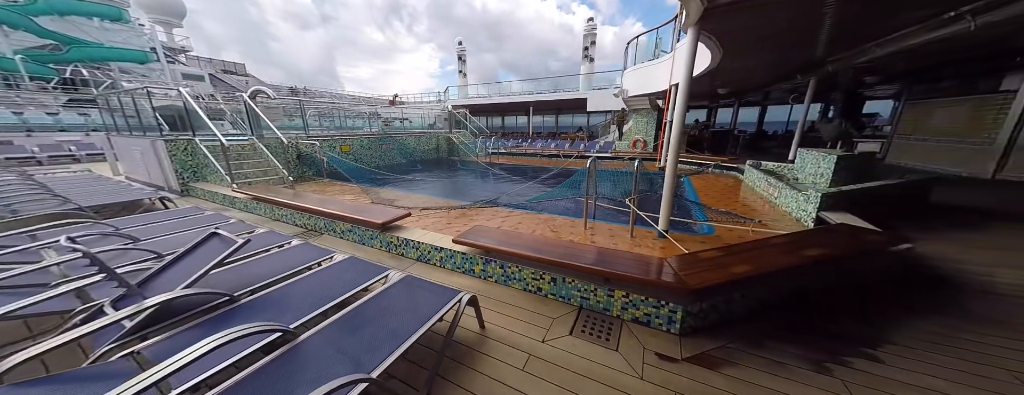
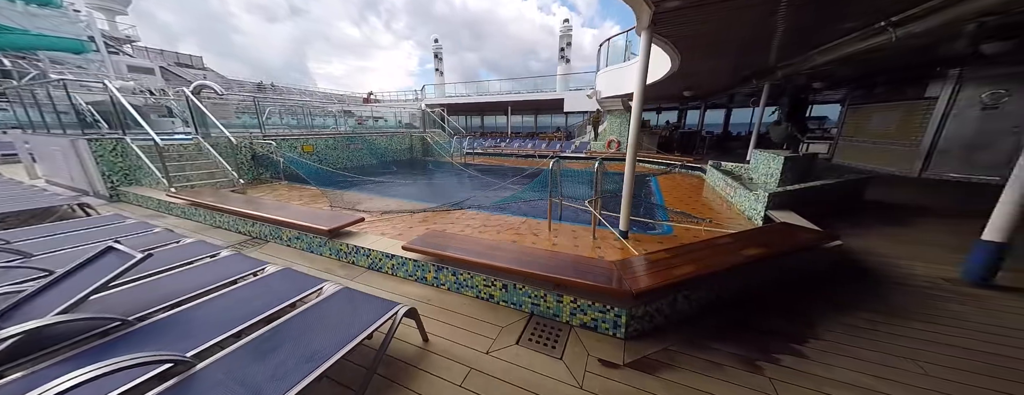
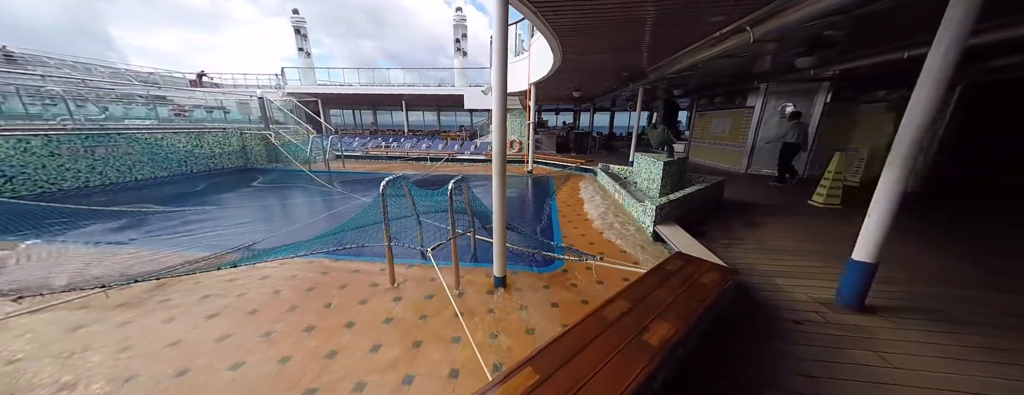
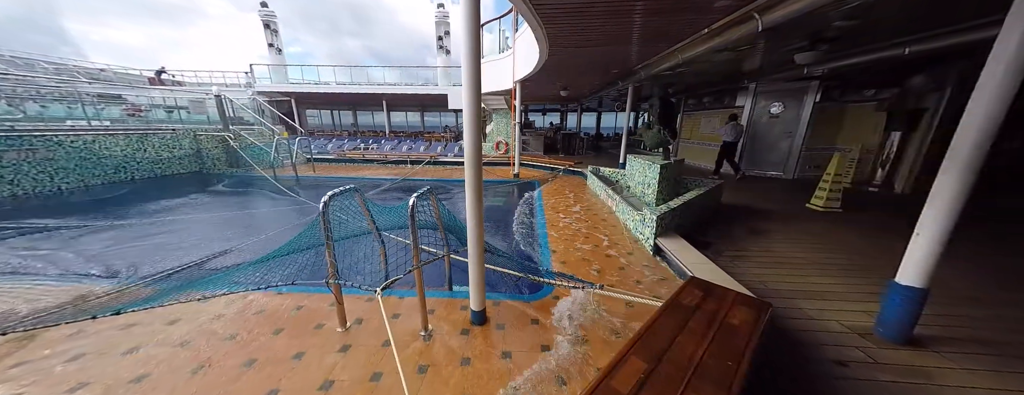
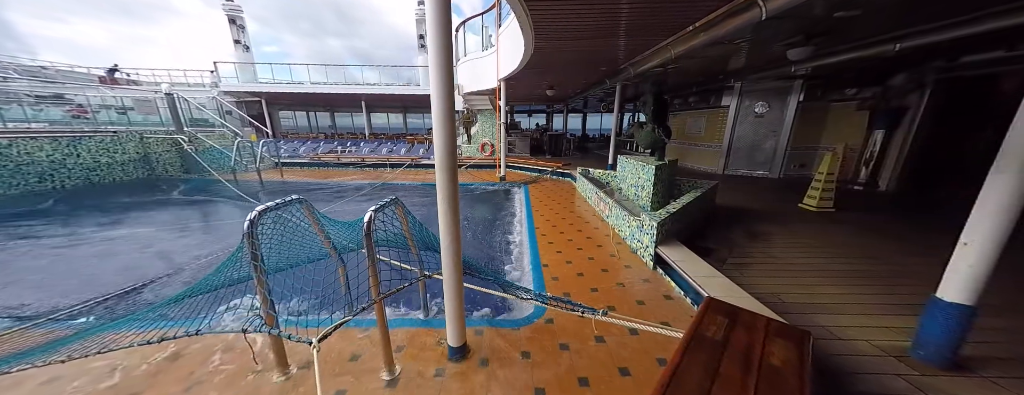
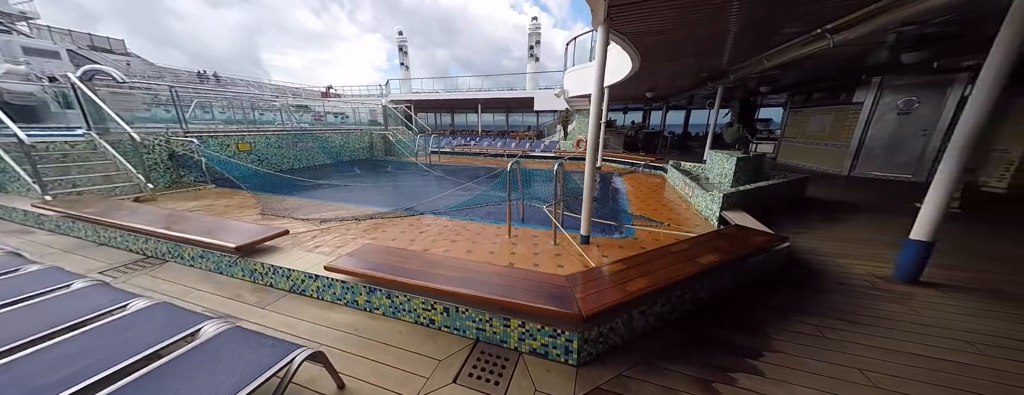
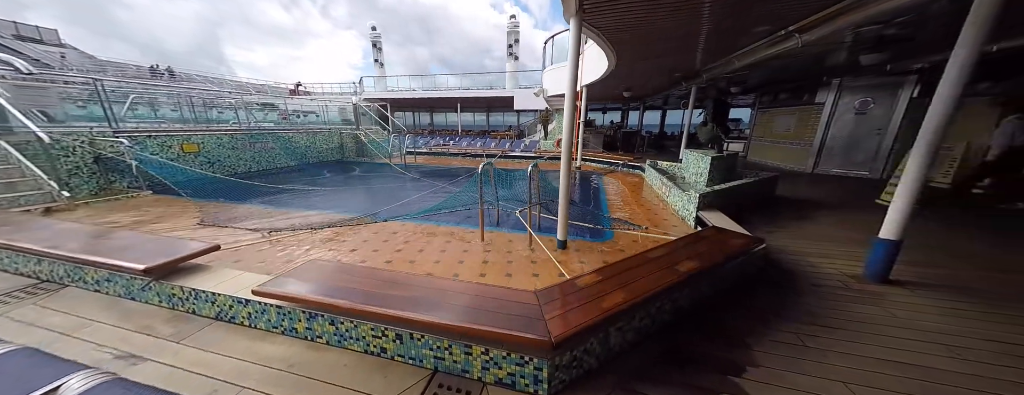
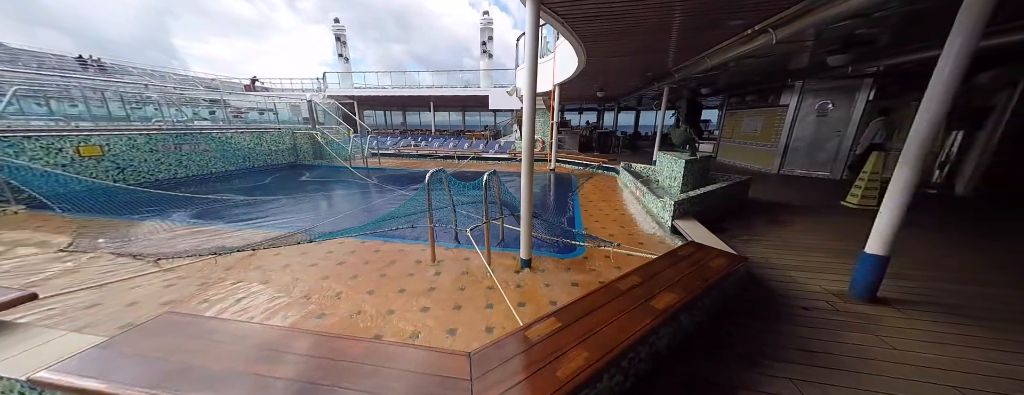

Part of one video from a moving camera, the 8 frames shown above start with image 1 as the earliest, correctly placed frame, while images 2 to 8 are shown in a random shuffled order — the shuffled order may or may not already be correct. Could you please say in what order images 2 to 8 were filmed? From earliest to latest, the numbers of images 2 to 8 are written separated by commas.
2, 6, 7, 8, 3, 4, 5
